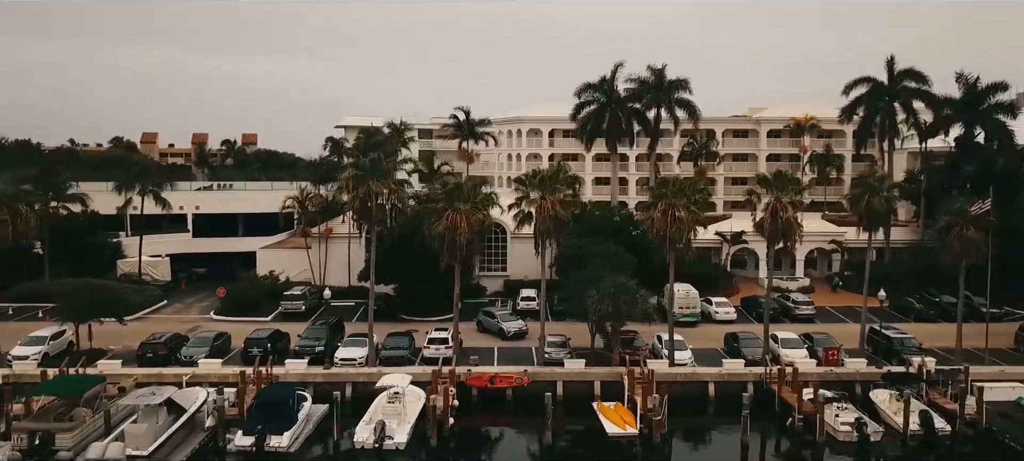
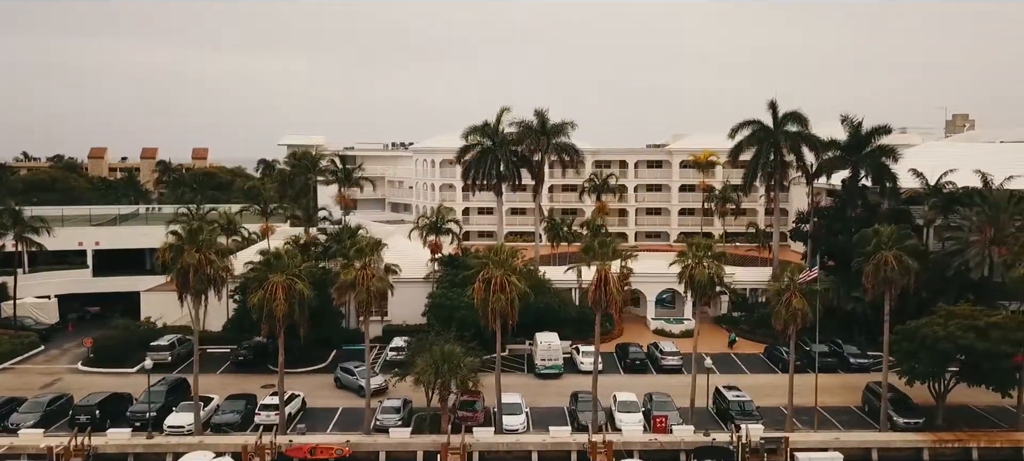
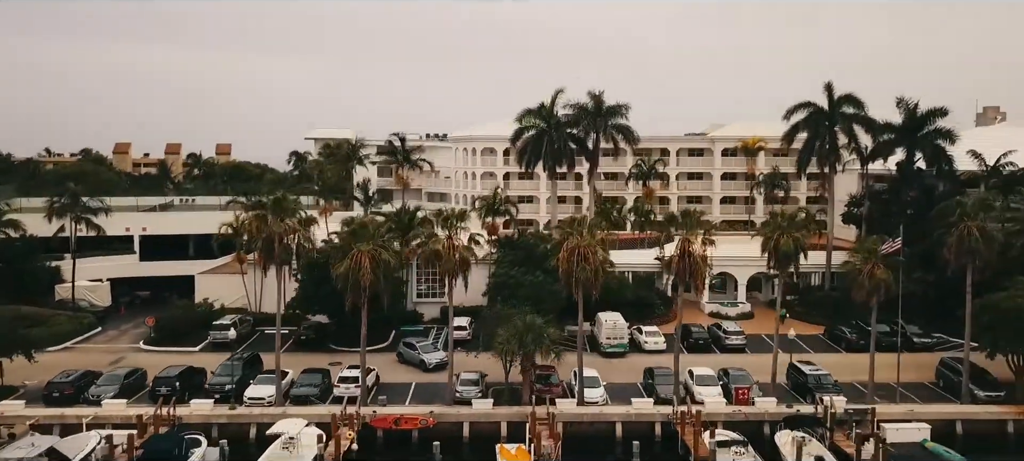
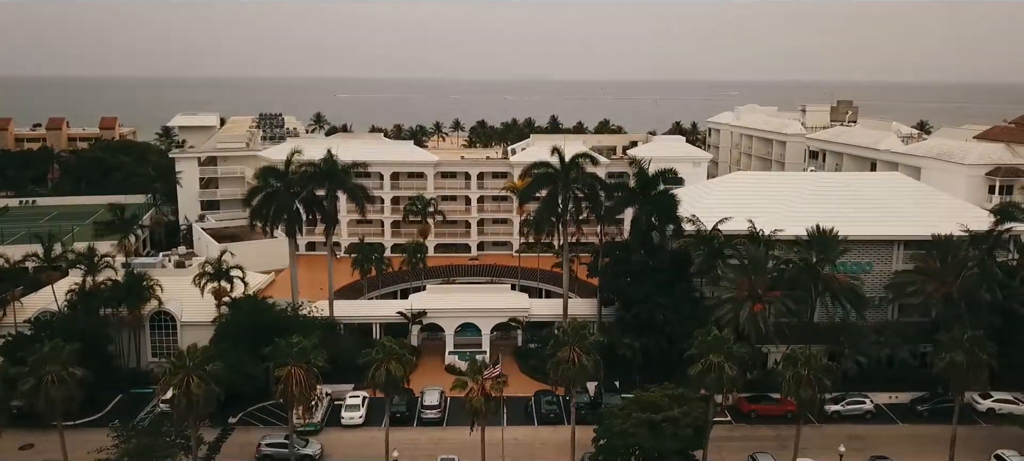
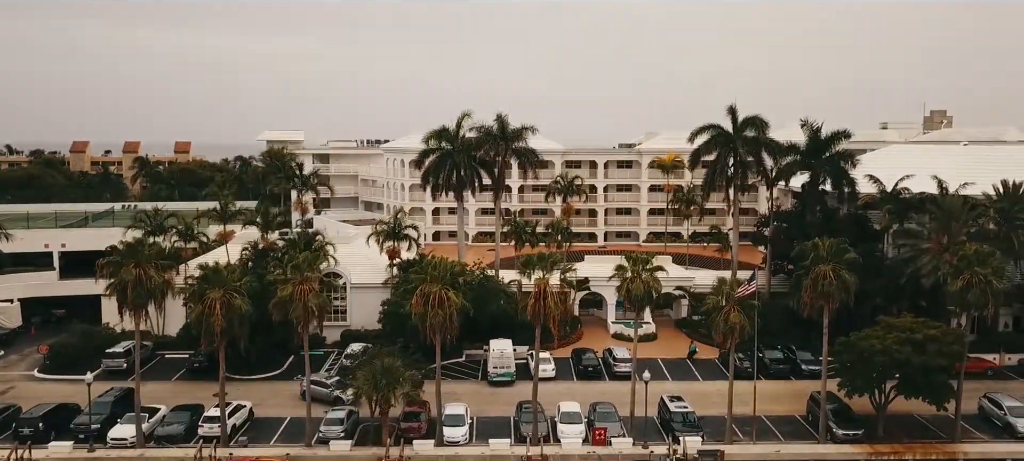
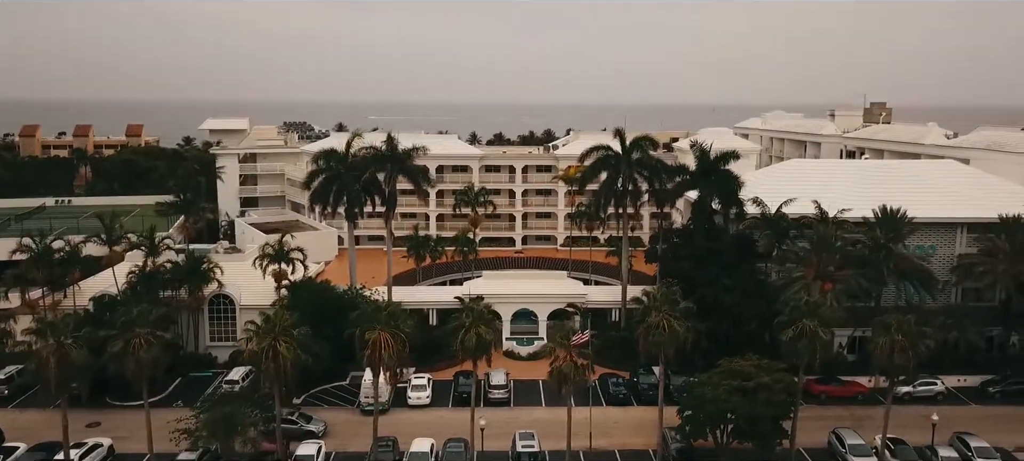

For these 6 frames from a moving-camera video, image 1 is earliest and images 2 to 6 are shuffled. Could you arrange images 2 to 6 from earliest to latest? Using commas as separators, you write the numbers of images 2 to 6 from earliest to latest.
3, 2, 5, 6, 4
